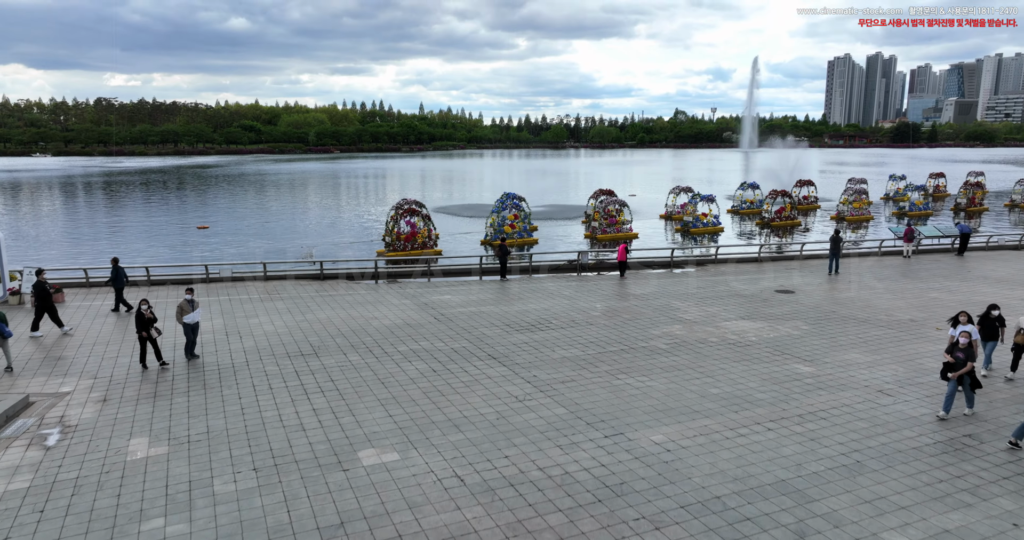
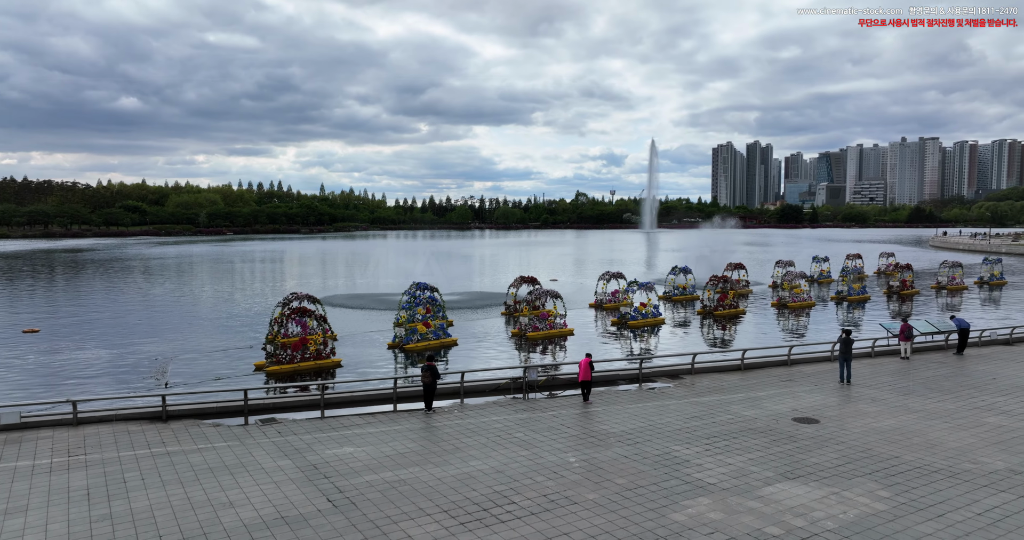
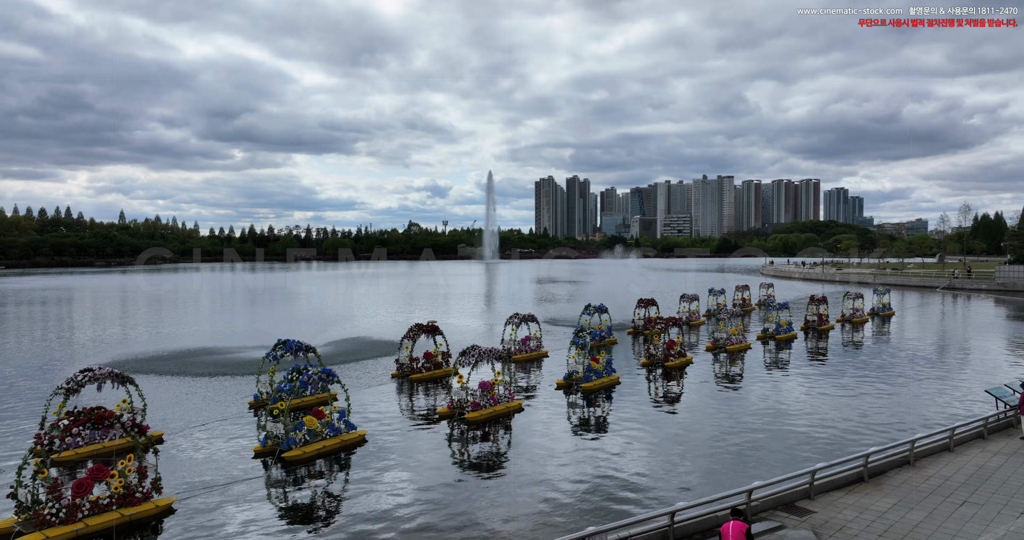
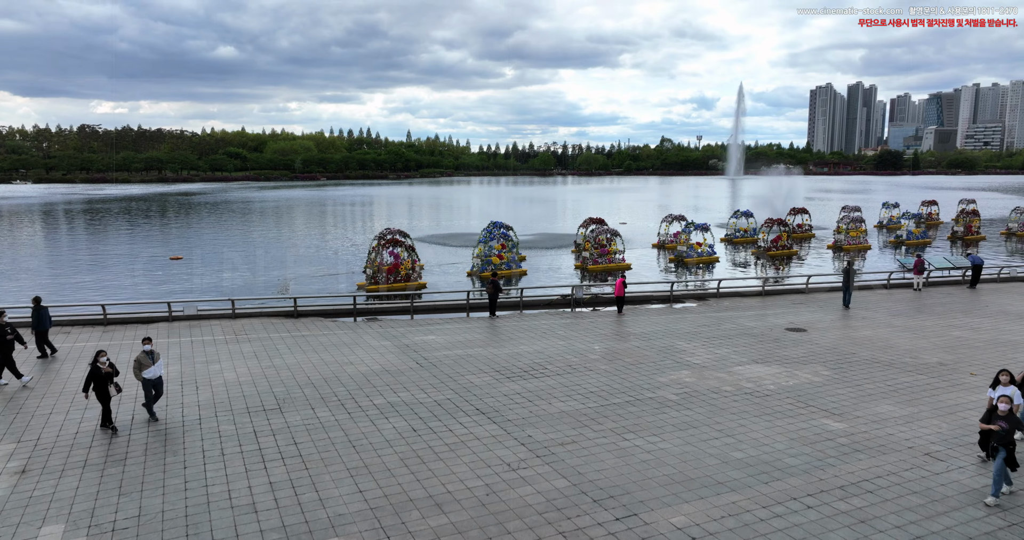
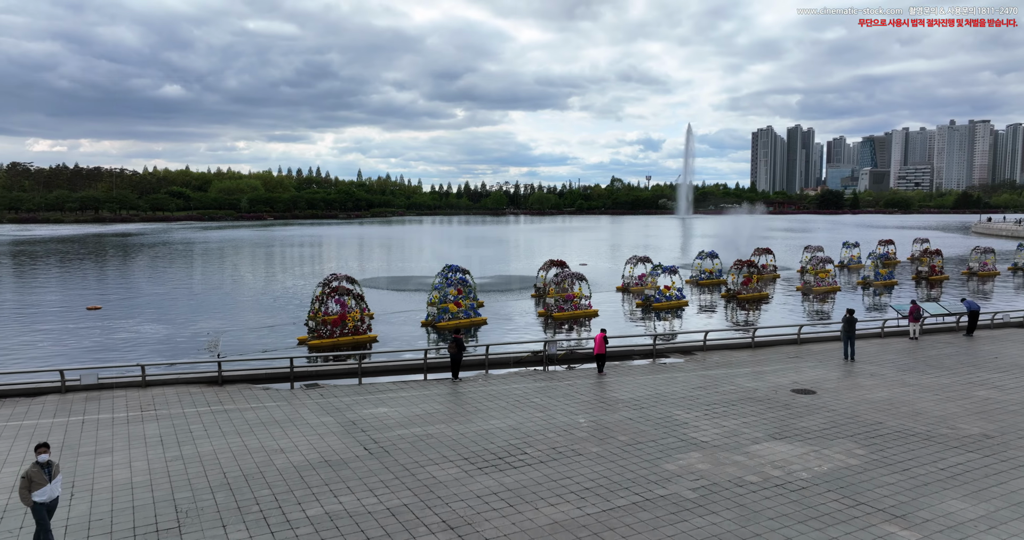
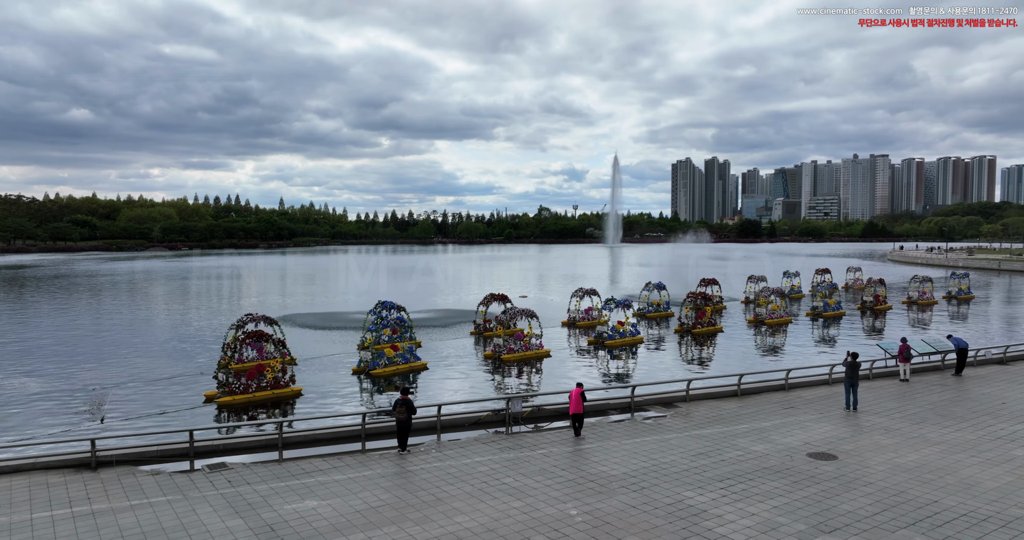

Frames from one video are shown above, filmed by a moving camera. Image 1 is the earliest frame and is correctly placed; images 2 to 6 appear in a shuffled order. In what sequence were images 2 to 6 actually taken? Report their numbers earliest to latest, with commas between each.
4, 5, 2, 6, 3
